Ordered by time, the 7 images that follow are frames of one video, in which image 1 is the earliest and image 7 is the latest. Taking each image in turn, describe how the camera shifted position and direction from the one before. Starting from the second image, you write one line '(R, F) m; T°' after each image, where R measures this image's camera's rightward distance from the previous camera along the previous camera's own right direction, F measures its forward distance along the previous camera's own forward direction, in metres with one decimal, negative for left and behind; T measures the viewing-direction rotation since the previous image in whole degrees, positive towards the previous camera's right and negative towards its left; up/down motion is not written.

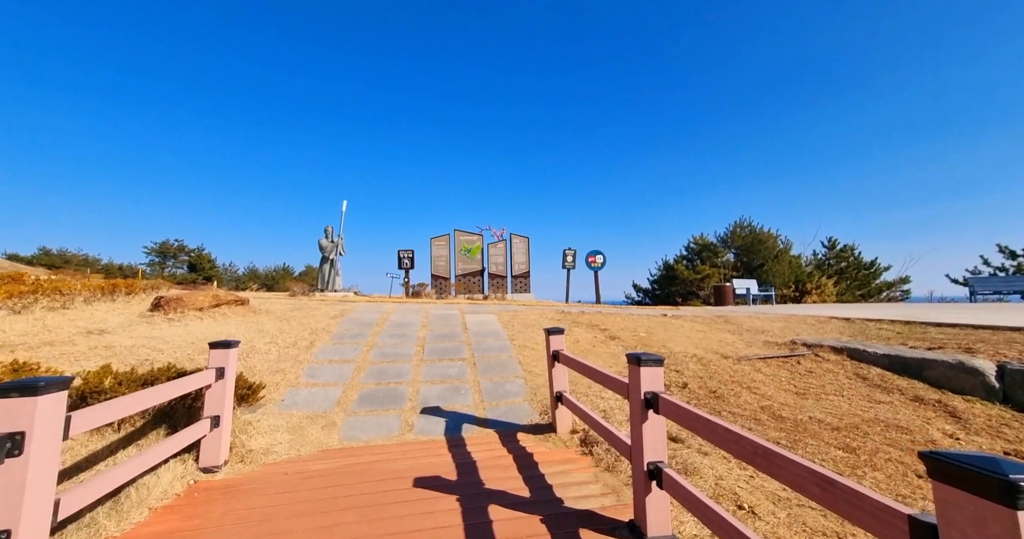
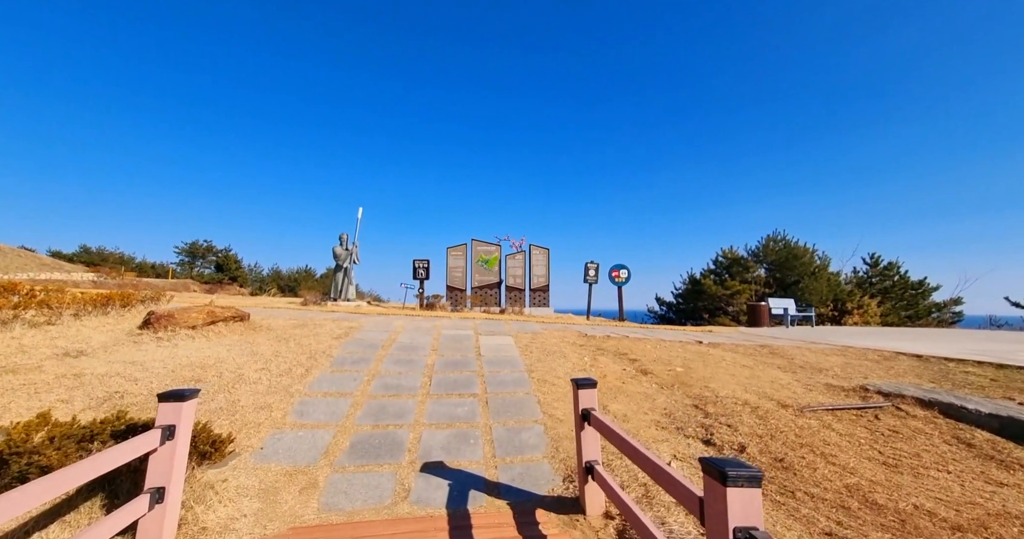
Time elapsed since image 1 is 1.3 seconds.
(0.0, +0.6) m; -3°
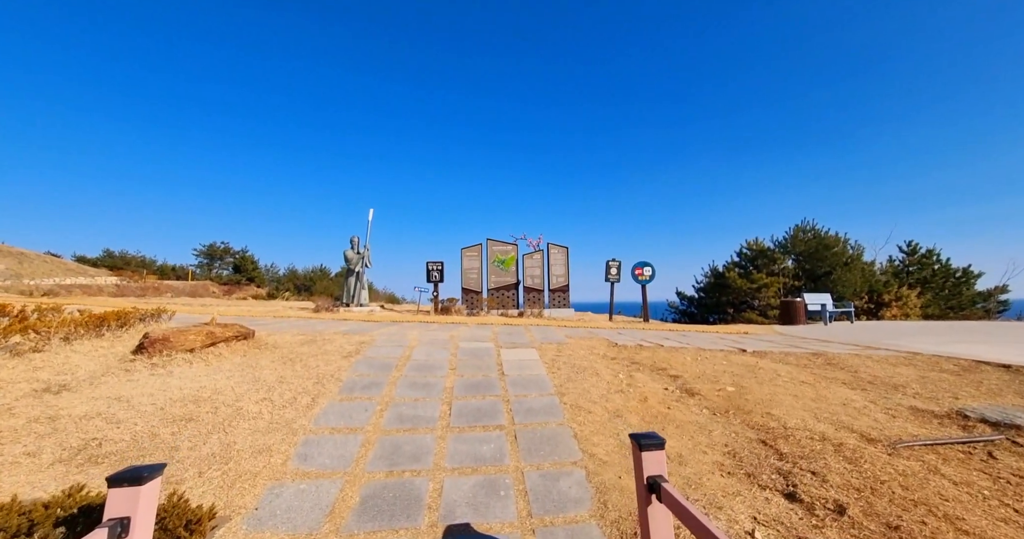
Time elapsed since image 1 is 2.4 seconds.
(-0.2, +0.6) m; -2°
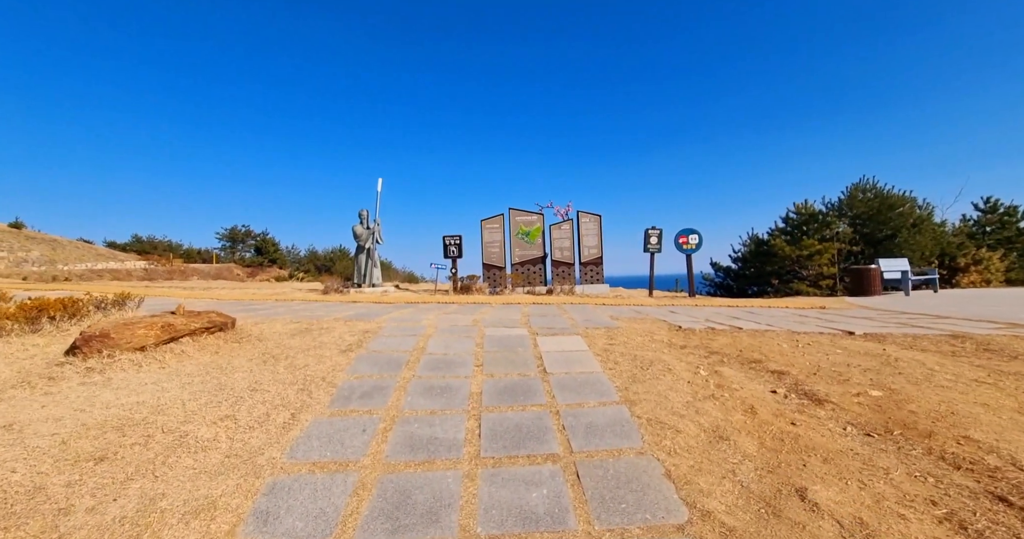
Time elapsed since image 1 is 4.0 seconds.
(-0.3, +1.3) m; -3°
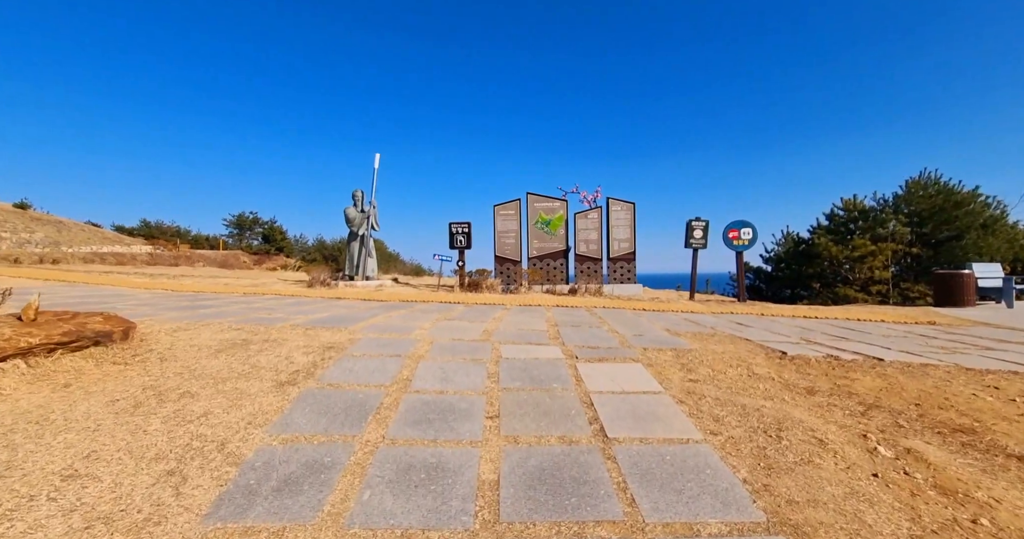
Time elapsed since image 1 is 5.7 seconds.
(-0.2, +1.6) m; -1°
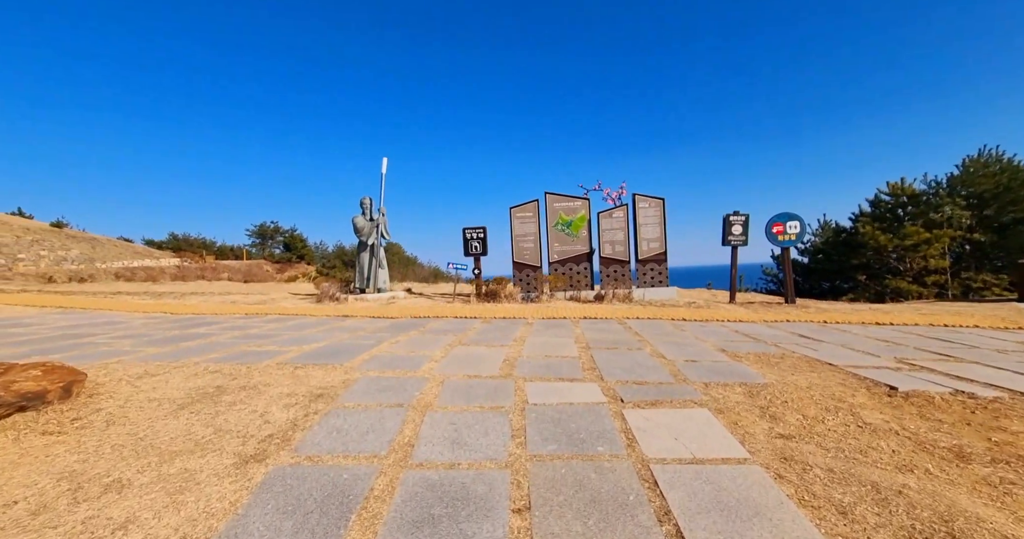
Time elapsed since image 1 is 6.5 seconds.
(0.0, +0.7) m; -3°
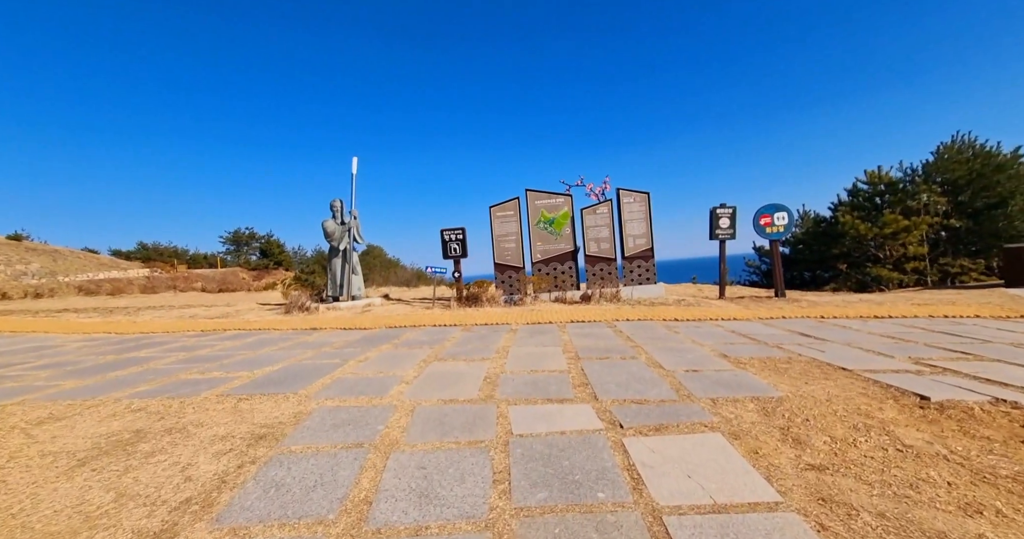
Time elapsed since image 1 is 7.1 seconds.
(+0.1, +0.4) m; +2°
